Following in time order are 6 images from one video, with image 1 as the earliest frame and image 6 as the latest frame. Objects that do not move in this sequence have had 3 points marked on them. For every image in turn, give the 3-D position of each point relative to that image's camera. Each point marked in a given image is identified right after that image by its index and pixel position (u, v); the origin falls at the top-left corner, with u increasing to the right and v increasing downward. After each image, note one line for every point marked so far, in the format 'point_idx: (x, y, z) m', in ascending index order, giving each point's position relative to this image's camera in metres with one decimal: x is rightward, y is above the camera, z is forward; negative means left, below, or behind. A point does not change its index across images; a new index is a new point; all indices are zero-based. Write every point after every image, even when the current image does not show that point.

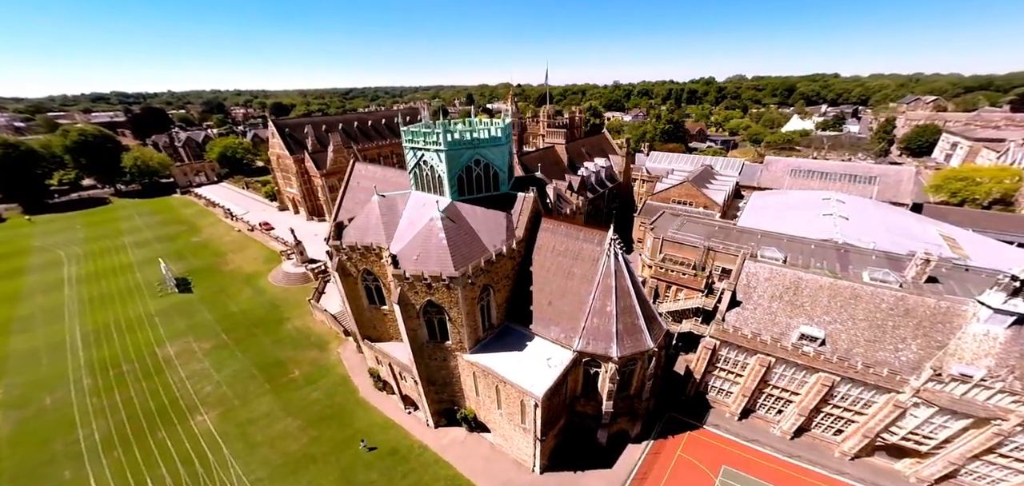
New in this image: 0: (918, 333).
0: (+22.9, -5.1, +19.3) m
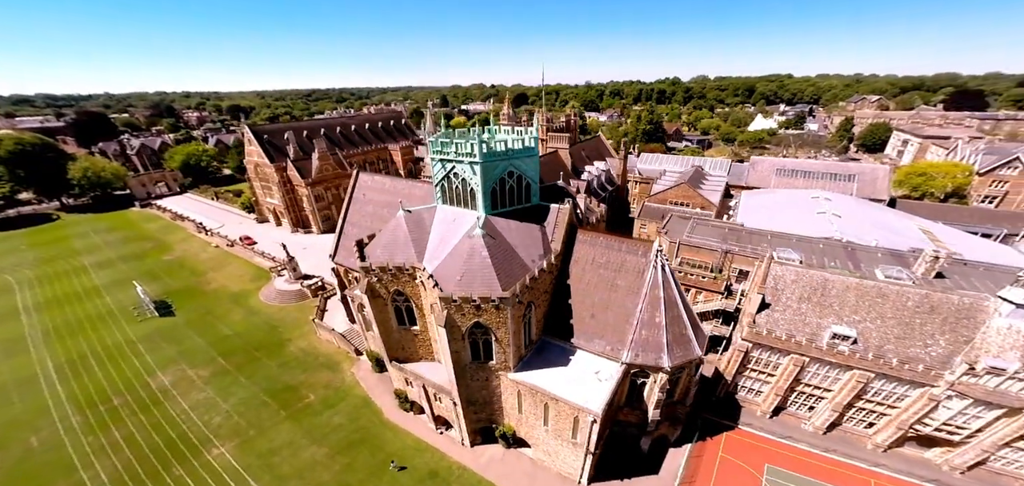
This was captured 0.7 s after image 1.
0: (+25.9, -5.2, +20.6) m
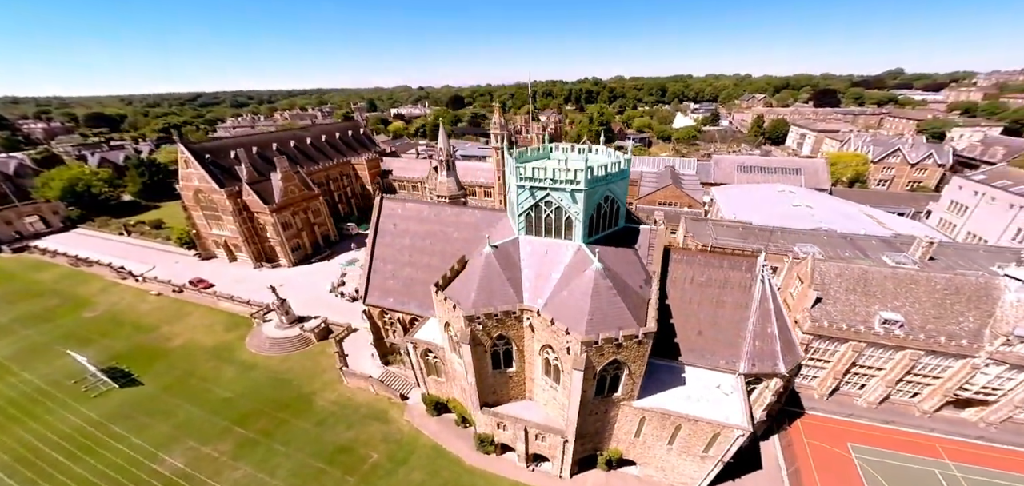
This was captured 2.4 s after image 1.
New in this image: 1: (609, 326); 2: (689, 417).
0: (+33.0, -4.5, +24.9) m
1: (+5.4, -4.6, +19.2) m
2: (+10.4, -10.4, +19.8) m
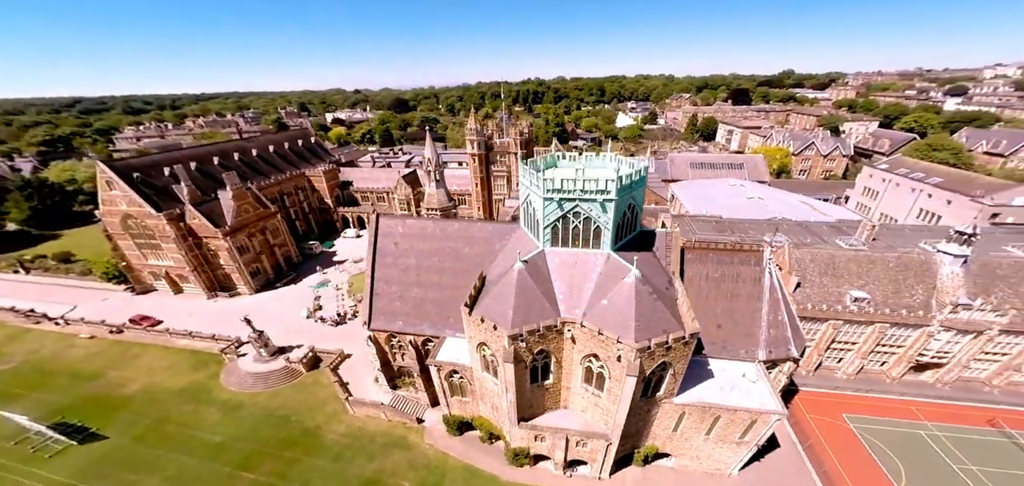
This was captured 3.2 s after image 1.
0: (+34.6, -3.0, +29.6) m
1: (+8.2, -5.0, +19.9) m
2: (+13.5, -10.4, +21.3) m
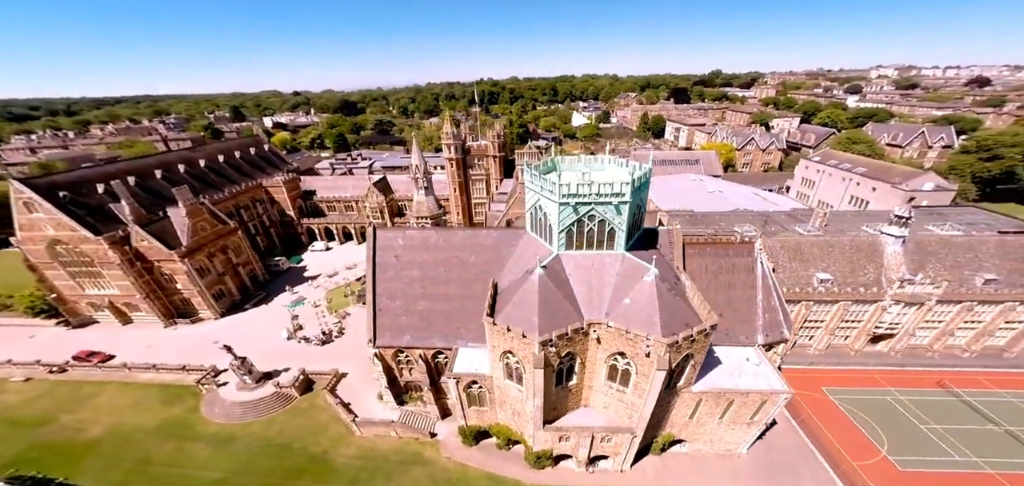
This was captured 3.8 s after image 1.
0: (+34.9, -1.5, +33.9) m
1: (+10.0, -4.9, +21.1) m
2: (+15.4, -10.0, +23.1) m
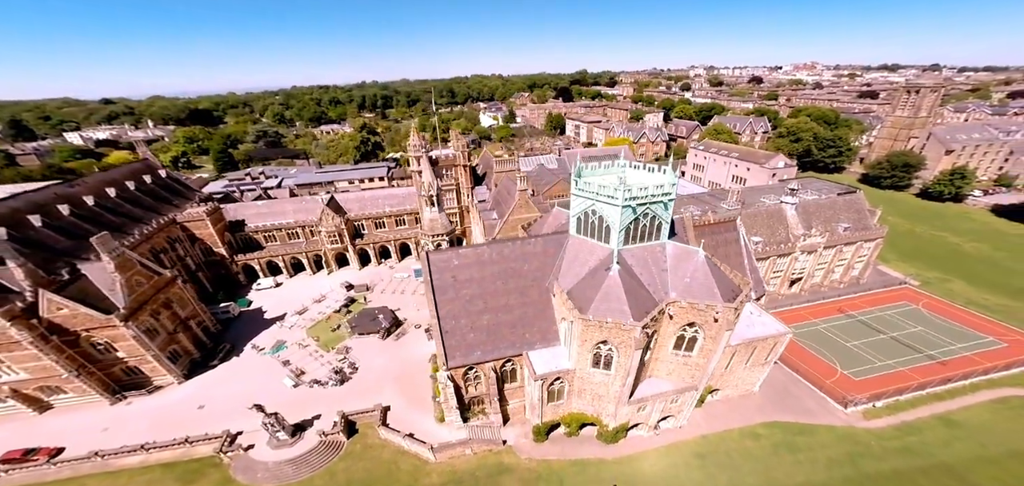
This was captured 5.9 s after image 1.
0: (+36.2, +2.7, +45.9) m
1: (+16.6, -3.7, +26.7) m
2: (+21.8, -8.1, +30.3) m
